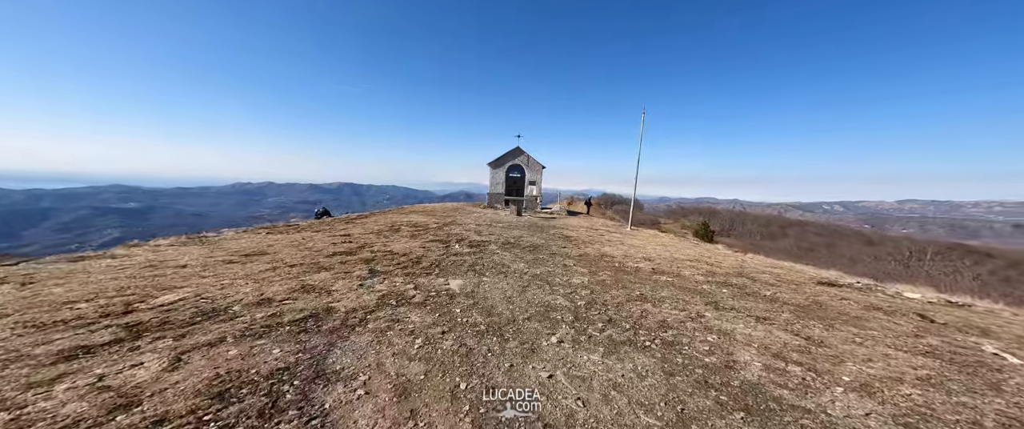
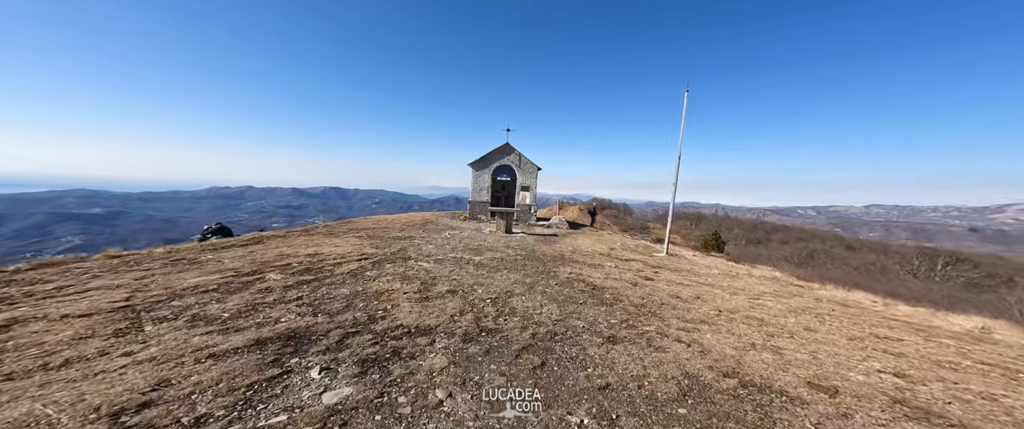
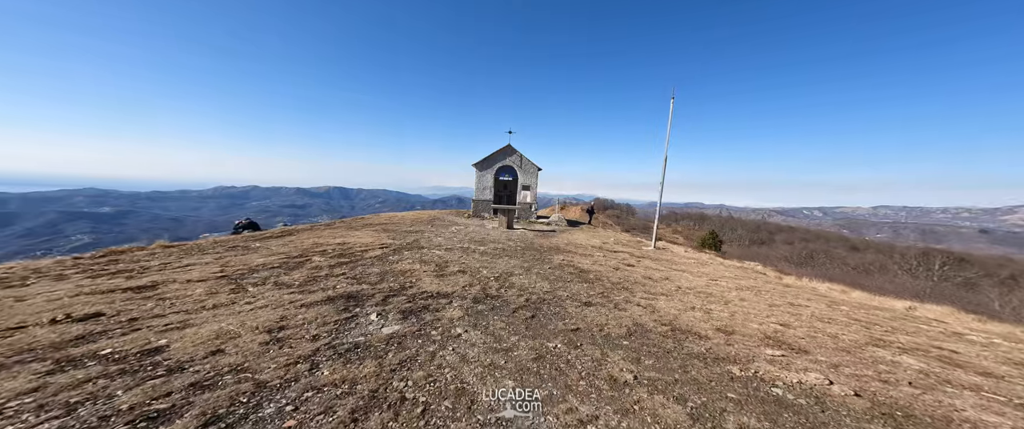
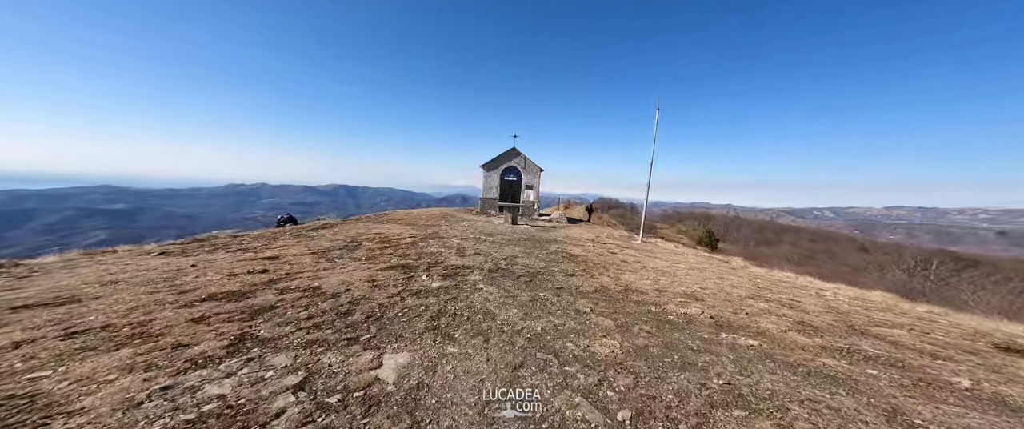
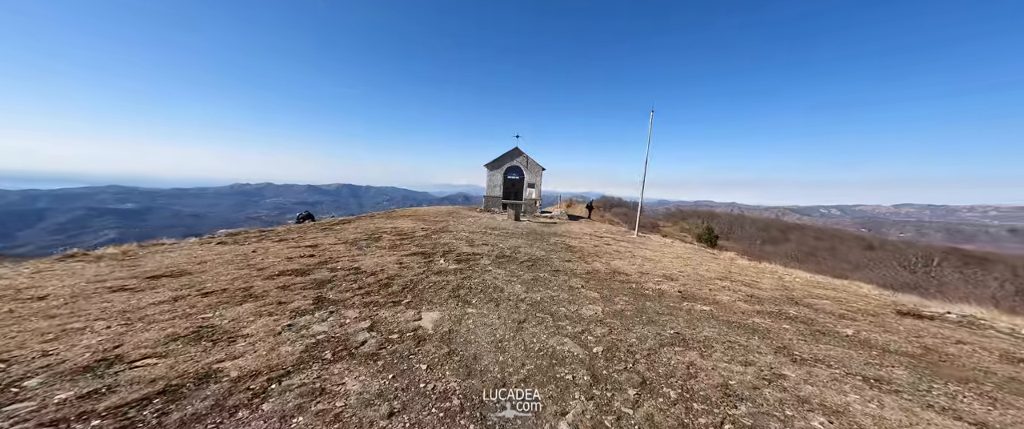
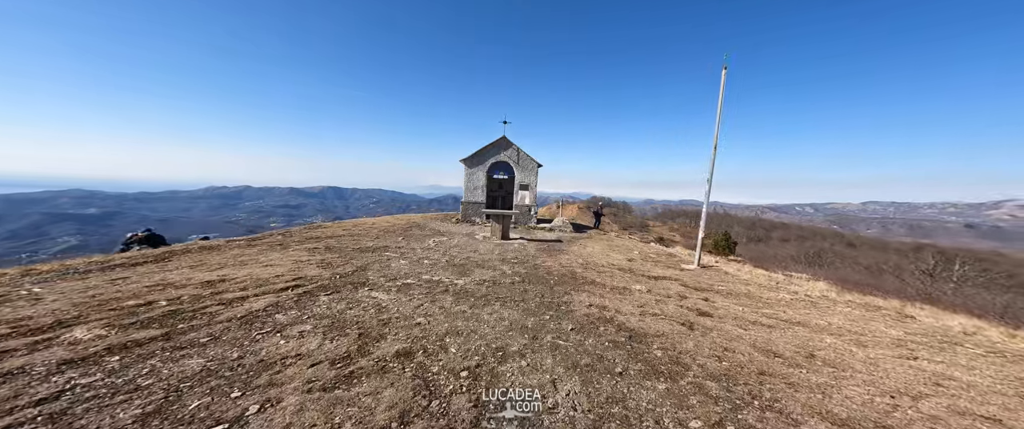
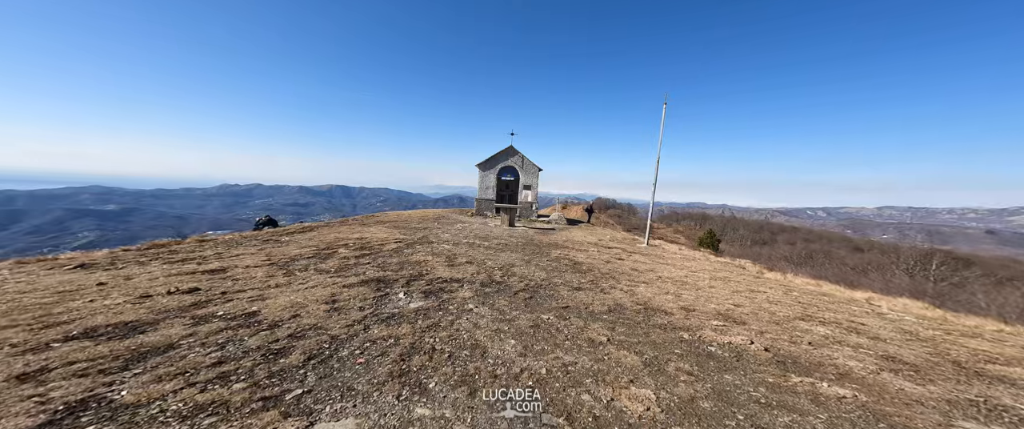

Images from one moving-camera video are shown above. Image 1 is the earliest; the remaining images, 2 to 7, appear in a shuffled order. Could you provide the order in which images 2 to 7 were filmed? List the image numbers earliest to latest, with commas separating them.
5, 4, 7, 3, 2, 6
